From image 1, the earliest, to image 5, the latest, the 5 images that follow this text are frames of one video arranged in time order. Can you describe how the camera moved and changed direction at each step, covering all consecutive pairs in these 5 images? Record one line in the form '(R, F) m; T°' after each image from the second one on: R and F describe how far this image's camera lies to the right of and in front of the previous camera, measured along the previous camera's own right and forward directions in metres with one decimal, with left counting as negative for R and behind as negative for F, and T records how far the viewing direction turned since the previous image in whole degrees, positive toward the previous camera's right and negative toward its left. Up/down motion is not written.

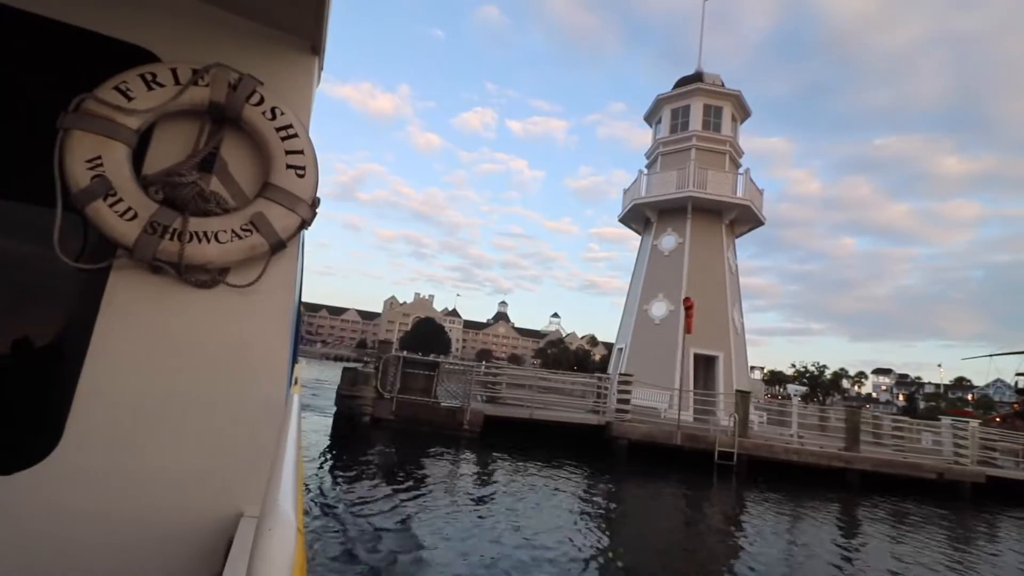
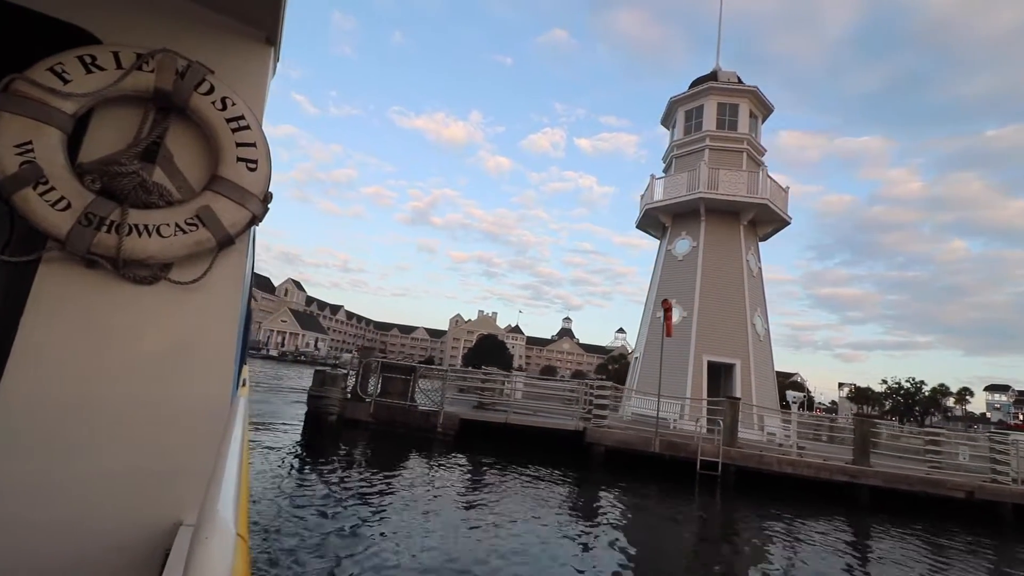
(+1.0, 0.0) m; -8°
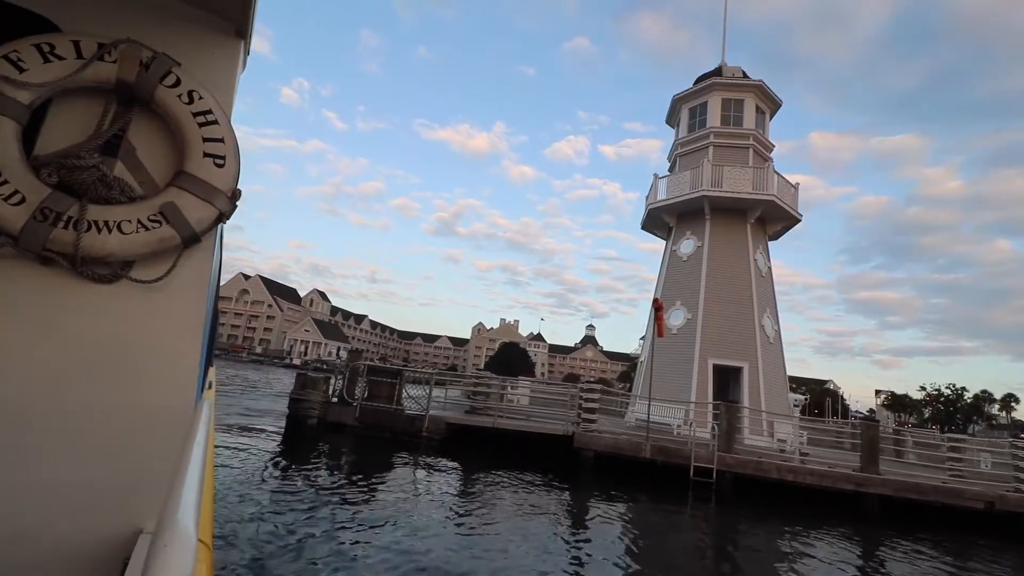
(+0.4, +0.1) m; -3°
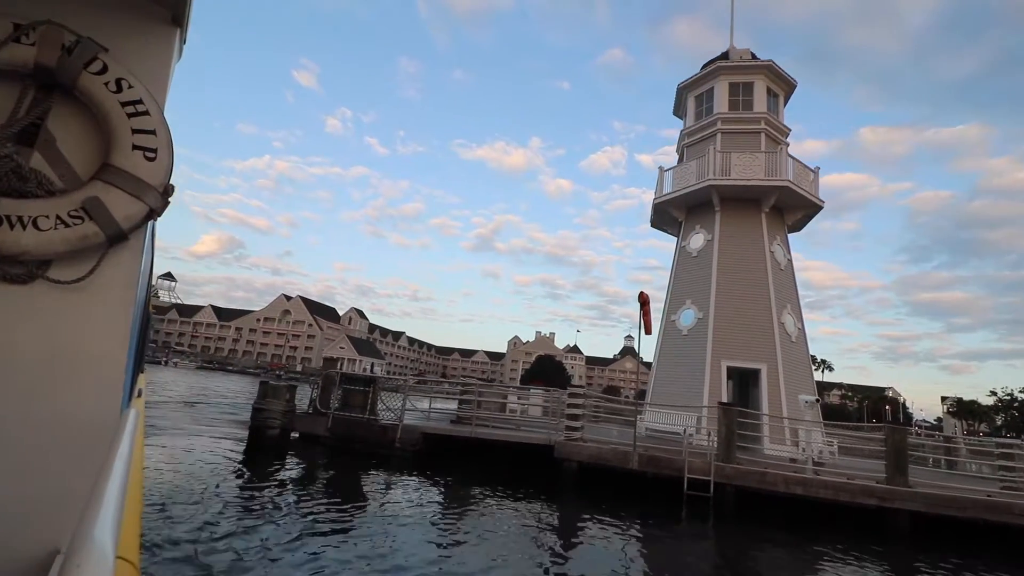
(+0.6, +0.4) m; -4°
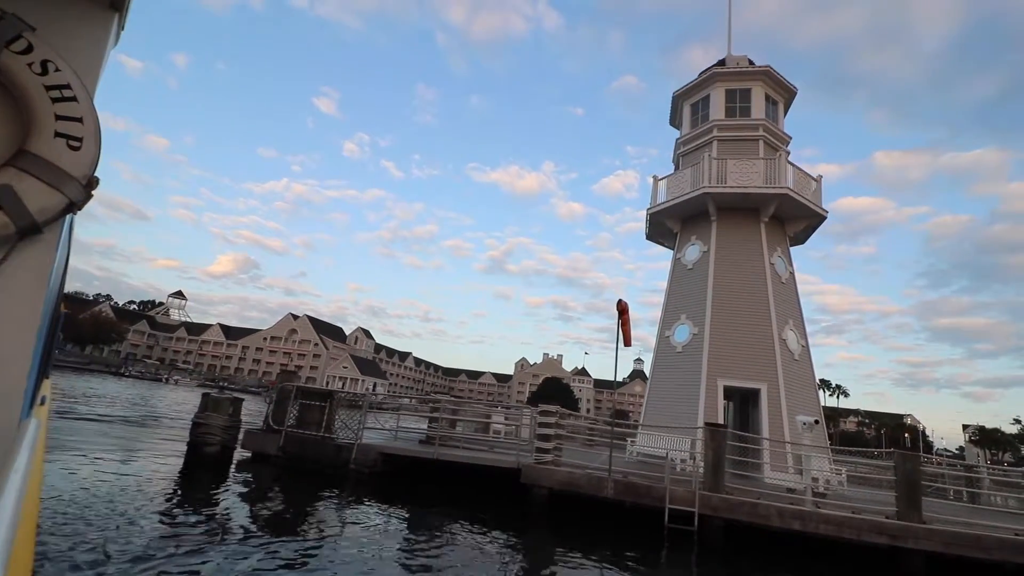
(+0.4, +0.4) m; -1°
